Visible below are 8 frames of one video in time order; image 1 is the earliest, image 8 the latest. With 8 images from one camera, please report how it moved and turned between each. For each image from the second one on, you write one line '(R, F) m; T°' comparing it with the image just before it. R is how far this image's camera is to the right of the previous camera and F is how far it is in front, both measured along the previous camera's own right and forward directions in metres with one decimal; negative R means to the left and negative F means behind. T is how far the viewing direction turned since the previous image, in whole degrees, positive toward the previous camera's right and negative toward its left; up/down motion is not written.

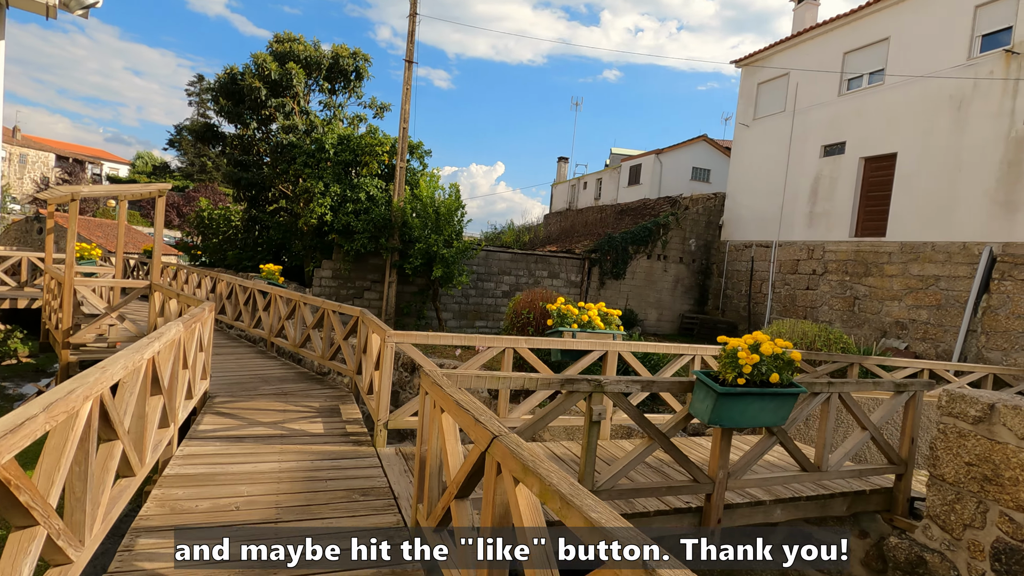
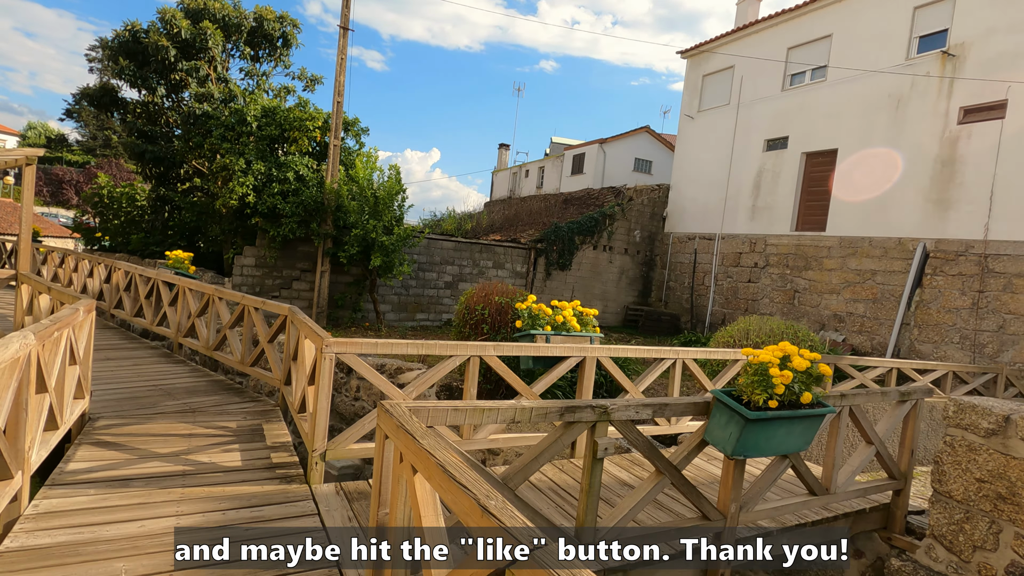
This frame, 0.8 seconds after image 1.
(-0.2, +0.6) m; +7°
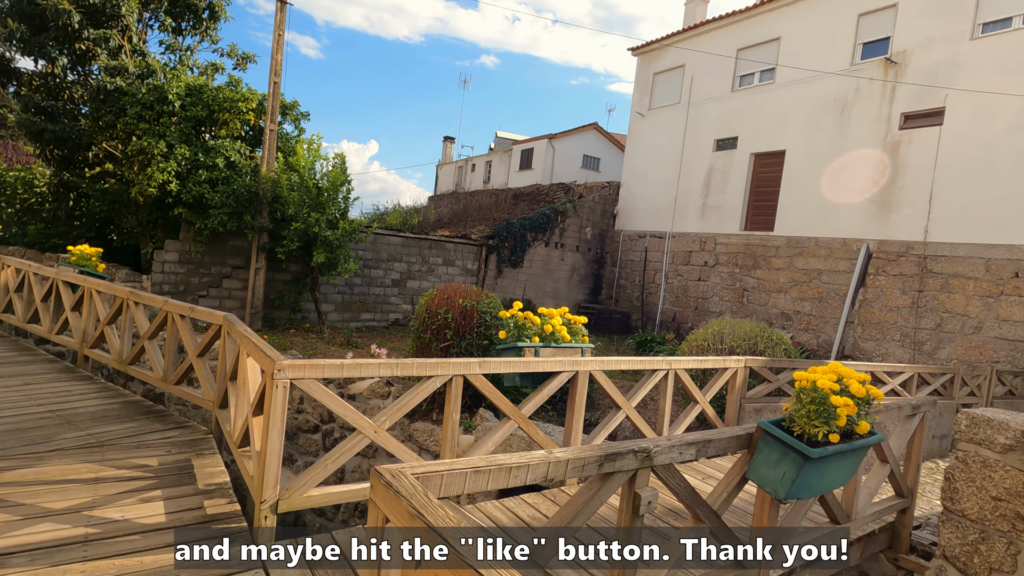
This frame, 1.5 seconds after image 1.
(-0.2, +0.4) m; +6°
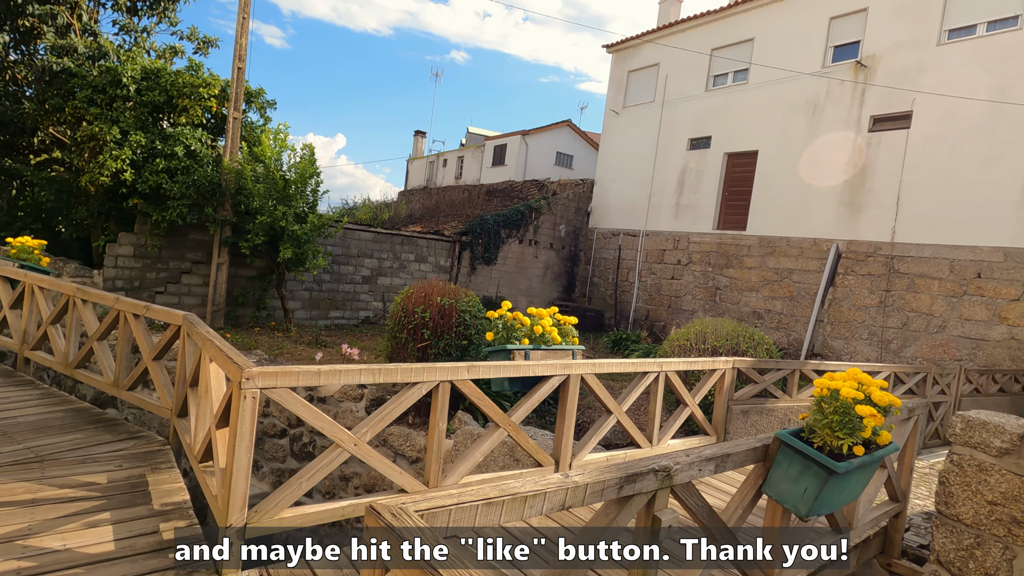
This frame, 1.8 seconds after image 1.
(-0.1, +0.2) m; +3°
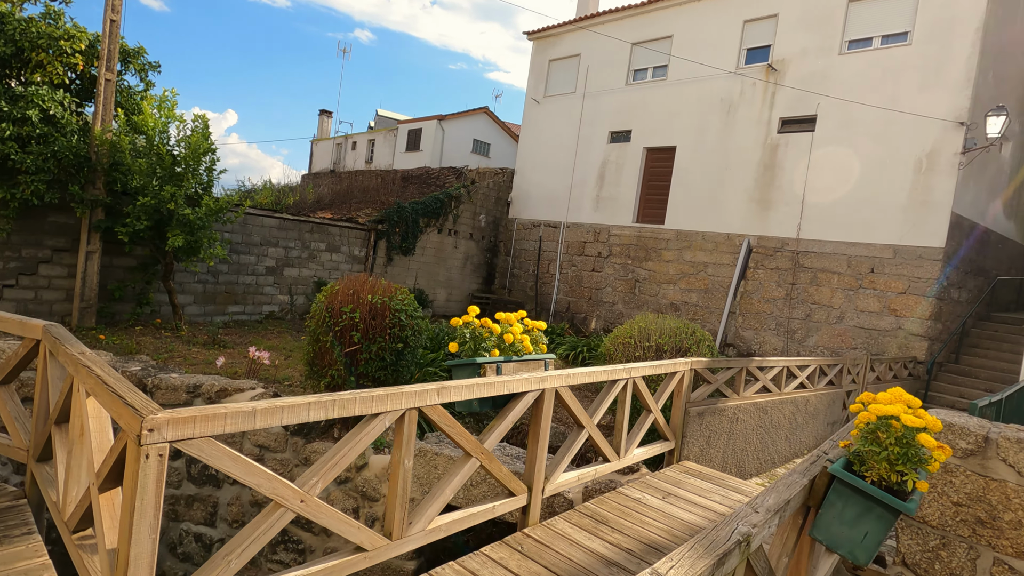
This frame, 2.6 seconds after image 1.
(-0.3, +0.4) m; +10°
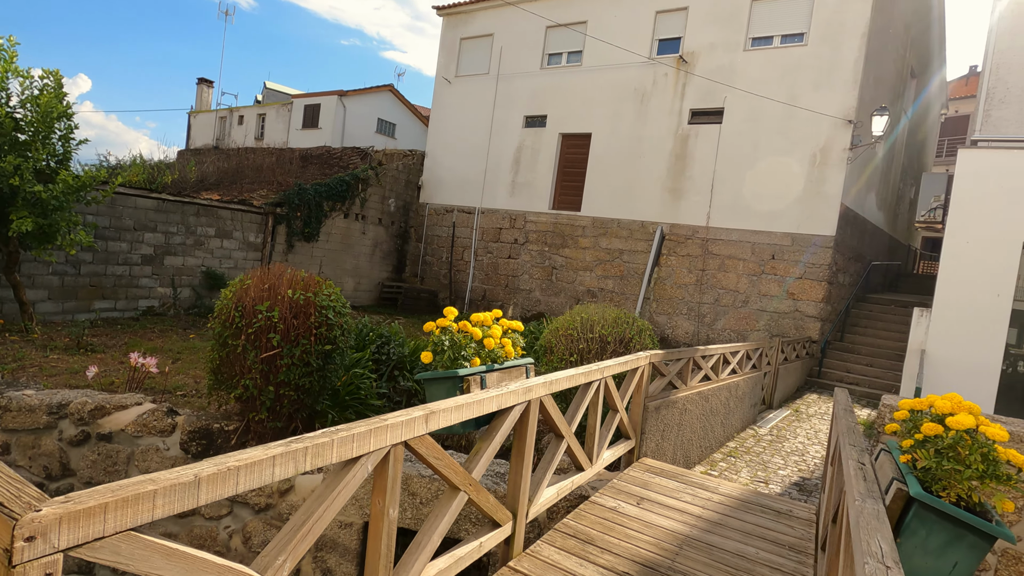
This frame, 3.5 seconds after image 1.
(-0.3, +0.4) m; +11°
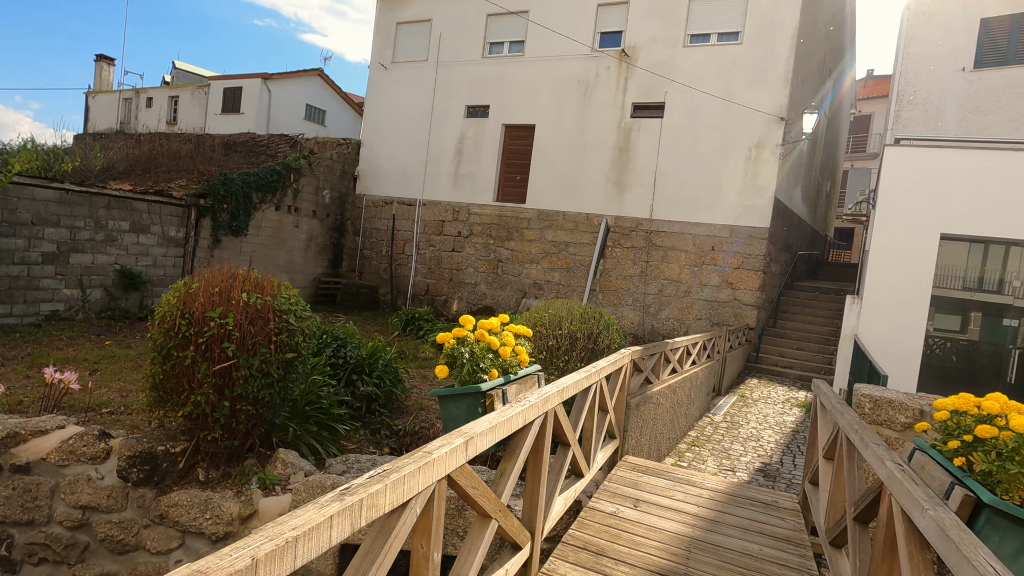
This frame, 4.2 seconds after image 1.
(-0.3, +0.2) m; +7°
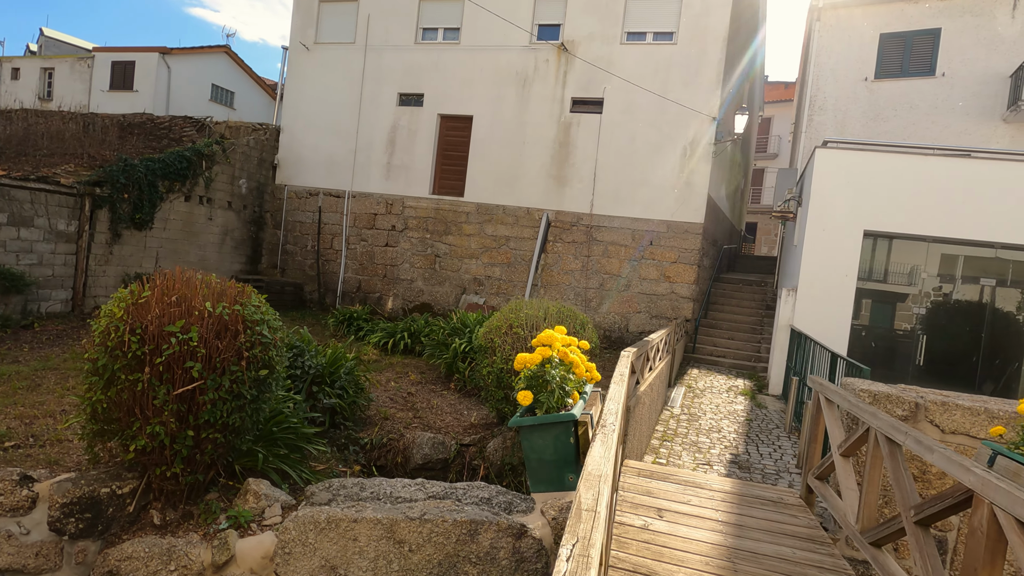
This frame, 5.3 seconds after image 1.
(-0.5, +0.3) m; +9°
